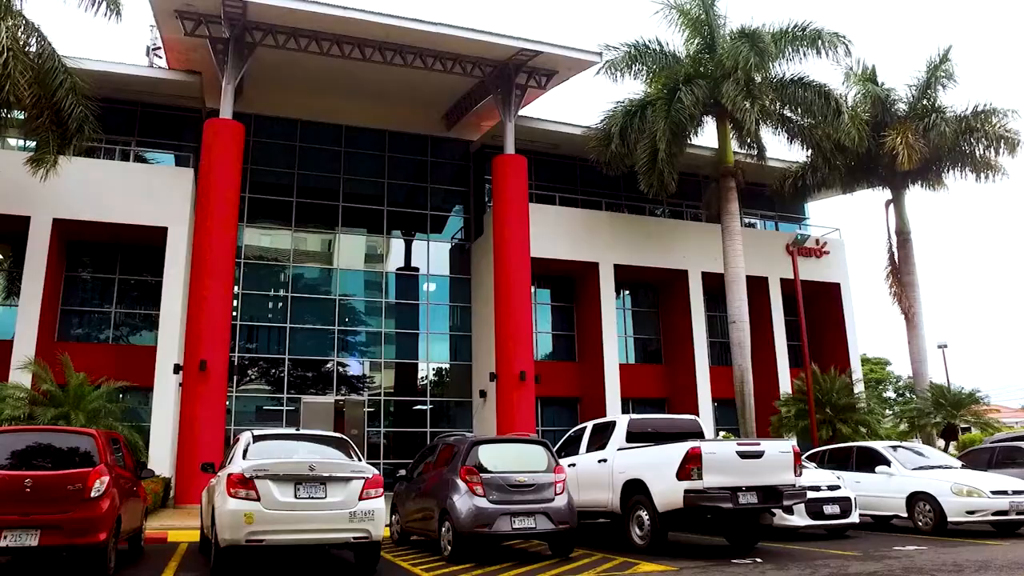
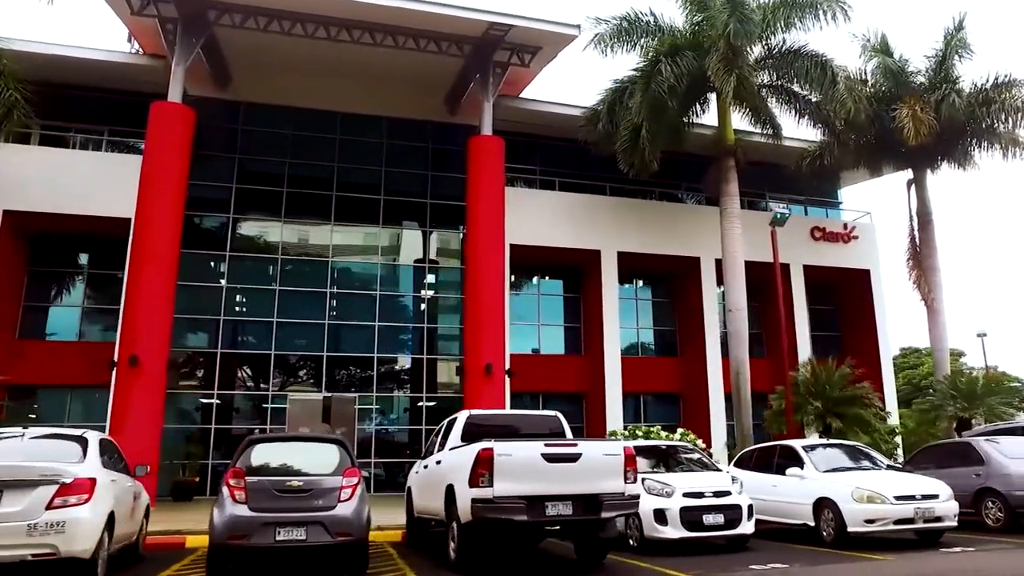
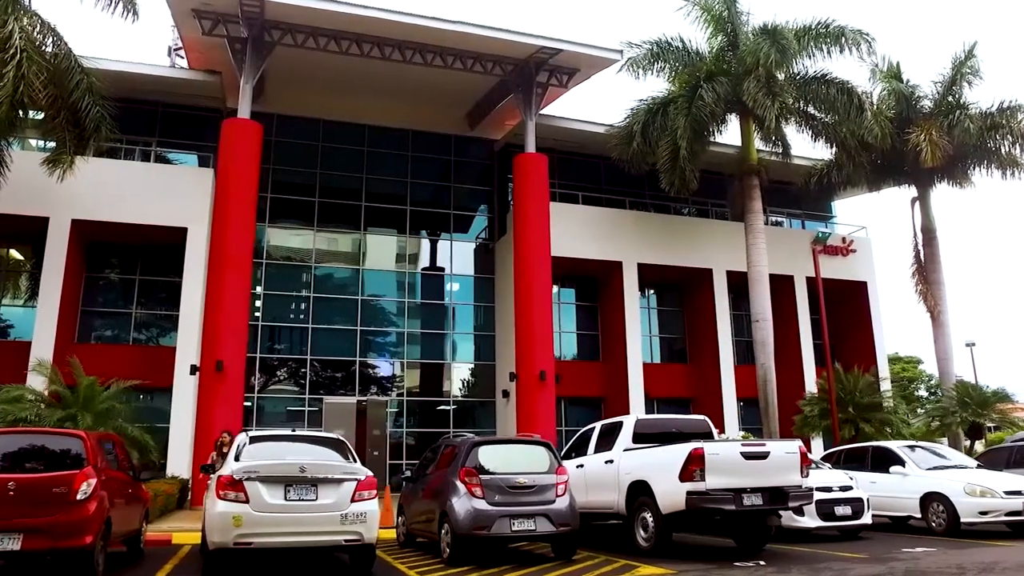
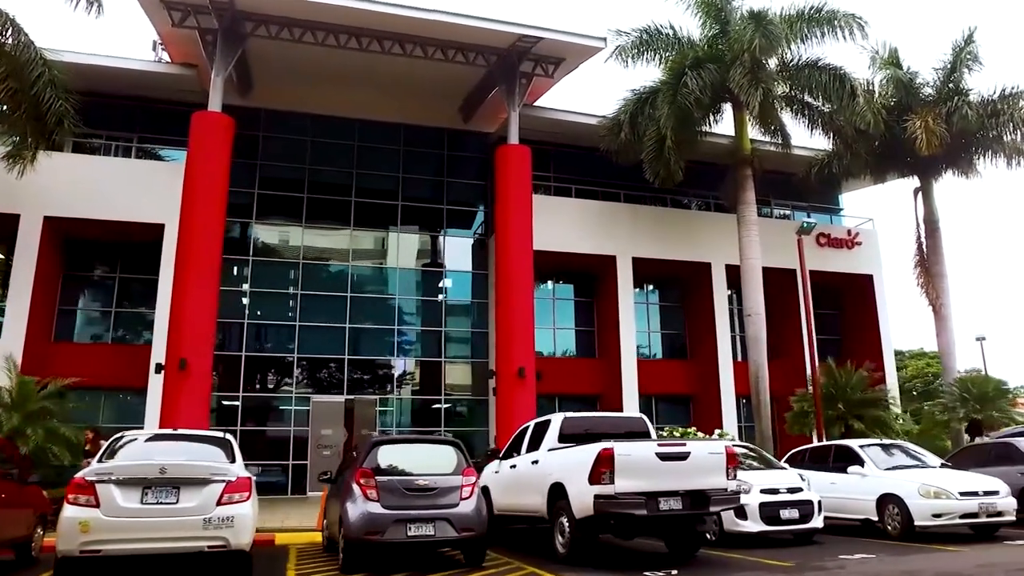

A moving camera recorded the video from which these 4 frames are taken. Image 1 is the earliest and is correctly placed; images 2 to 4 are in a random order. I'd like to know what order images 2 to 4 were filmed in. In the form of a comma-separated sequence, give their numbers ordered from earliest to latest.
3, 4, 2
